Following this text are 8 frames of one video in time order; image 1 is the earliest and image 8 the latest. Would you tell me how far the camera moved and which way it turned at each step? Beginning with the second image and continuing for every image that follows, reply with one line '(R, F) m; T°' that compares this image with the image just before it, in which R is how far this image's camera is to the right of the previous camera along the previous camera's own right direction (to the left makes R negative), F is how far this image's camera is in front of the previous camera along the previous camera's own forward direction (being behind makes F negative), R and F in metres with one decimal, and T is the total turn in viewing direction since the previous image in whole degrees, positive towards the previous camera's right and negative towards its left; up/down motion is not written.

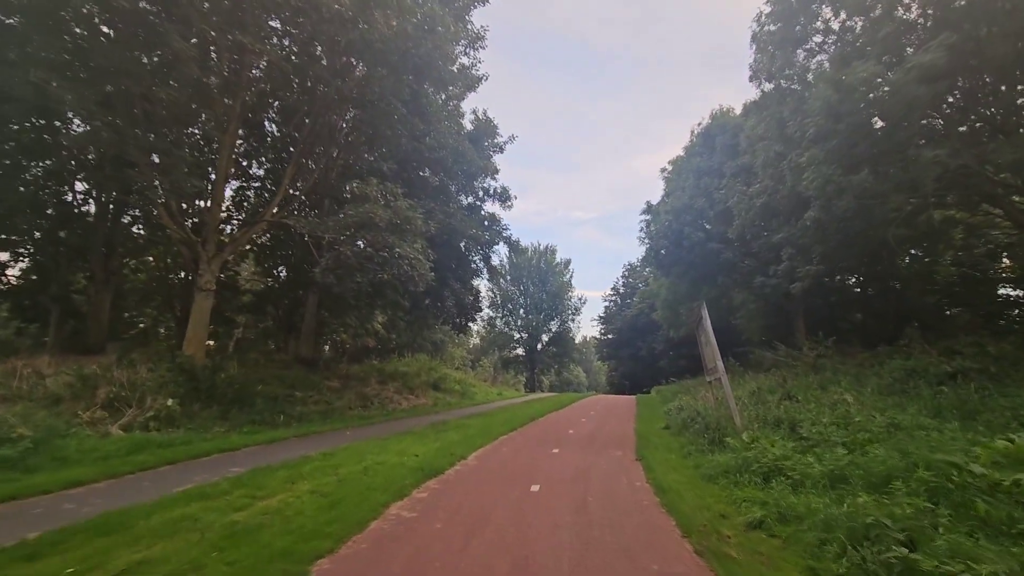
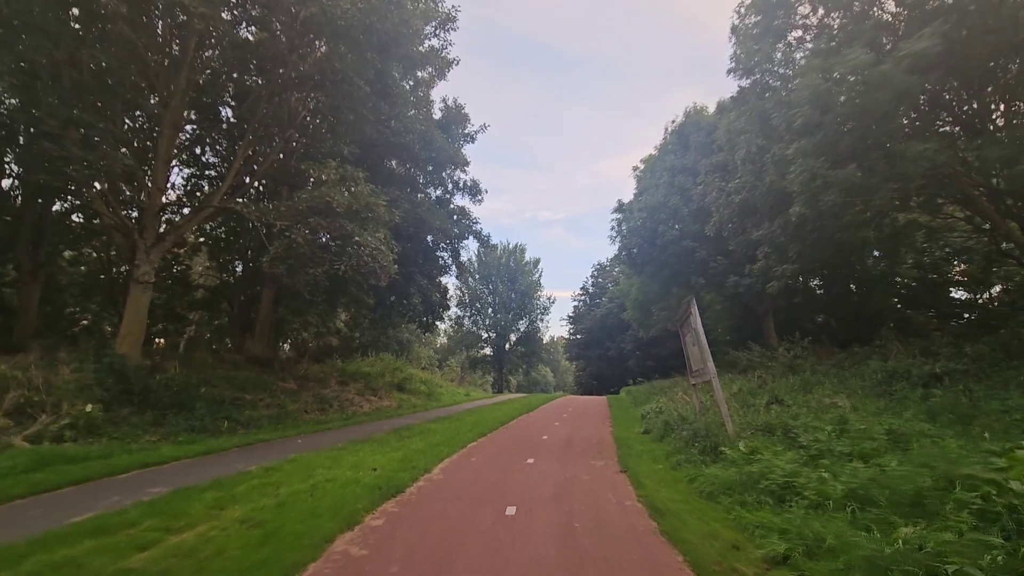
(-0.1, +1.0) m; +4°
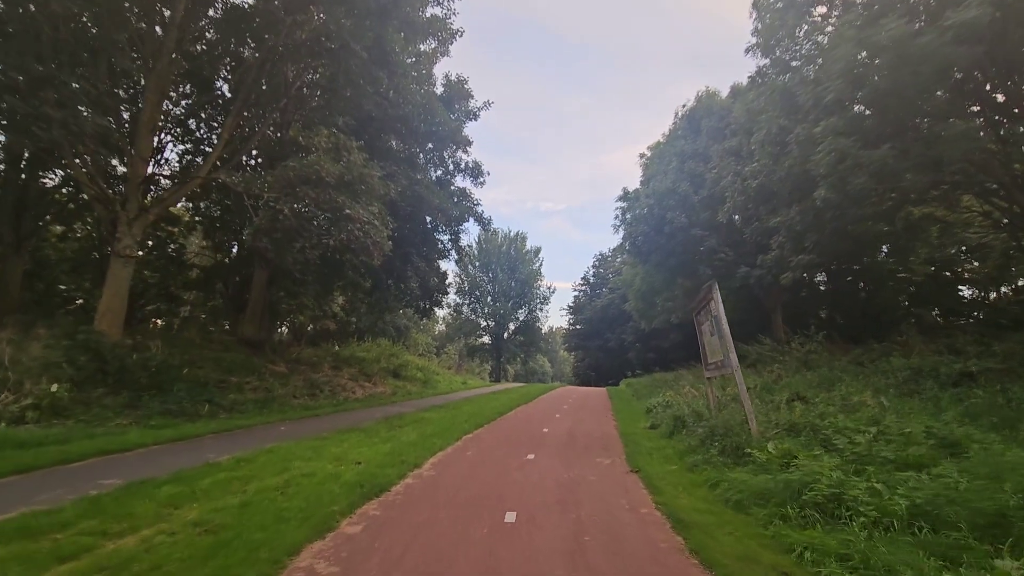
(-0.1, +0.9) m; 0°
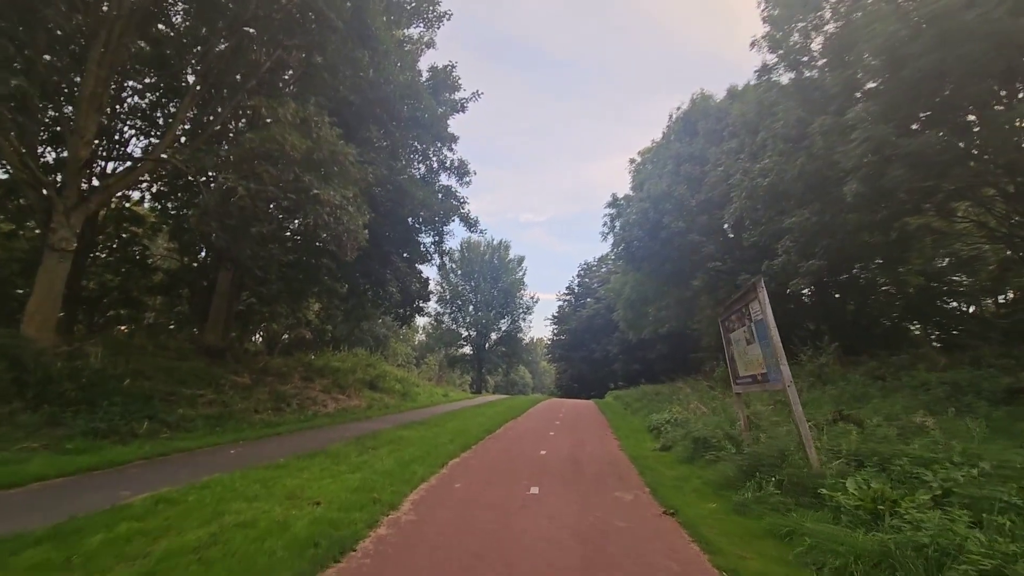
(-0.3, +1.6) m; +2°
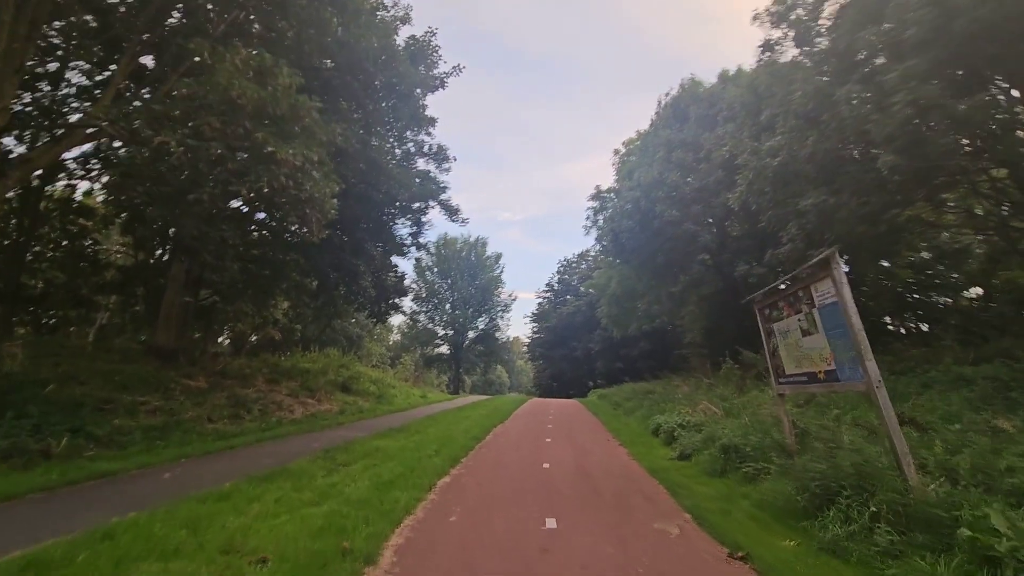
(-0.4, +1.6) m; +3°
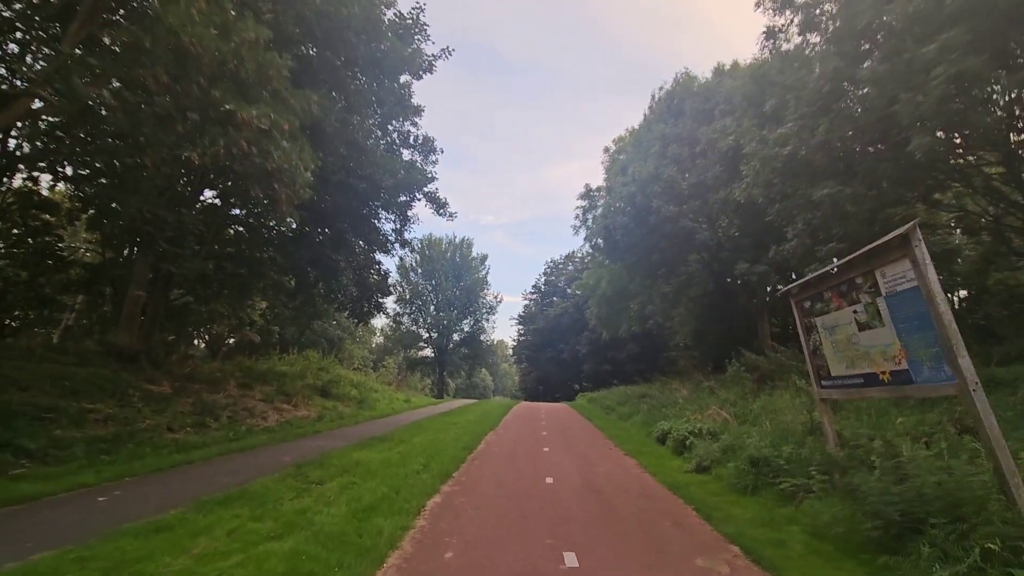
(-0.2, +1.1) m; +2°
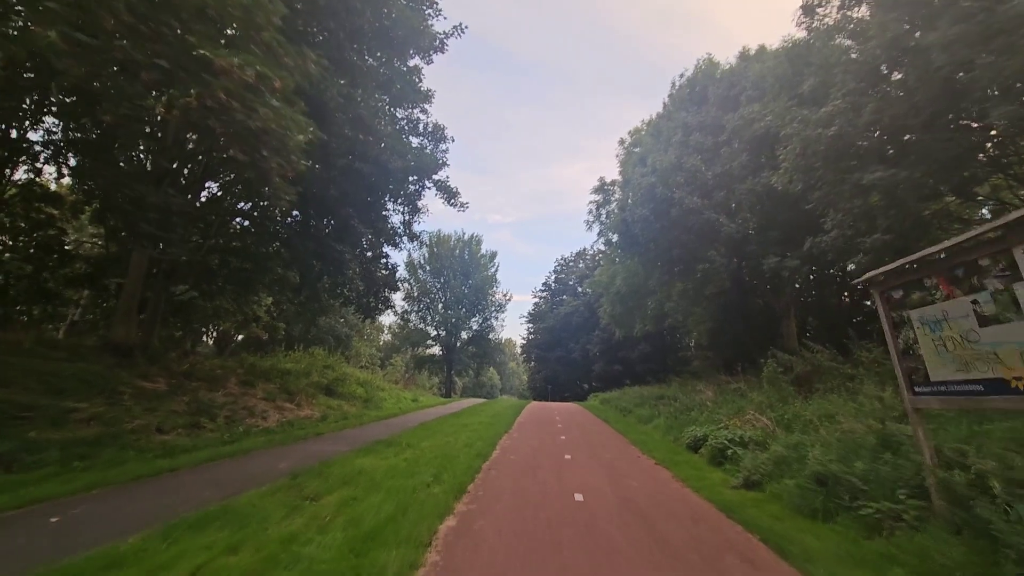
(-0.2, +1.1) m; -1°
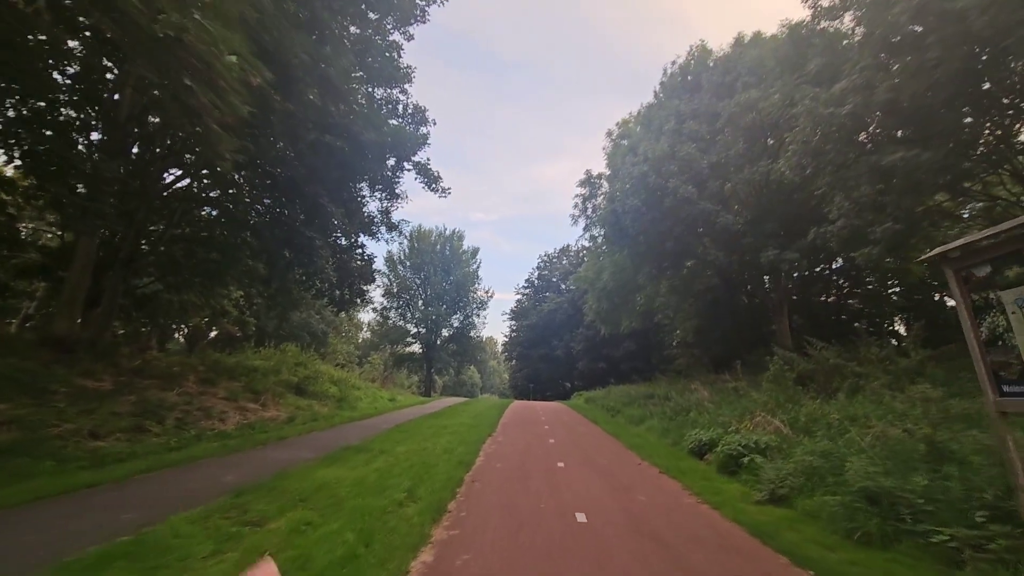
(-0.1, +1.2) m; +2°
